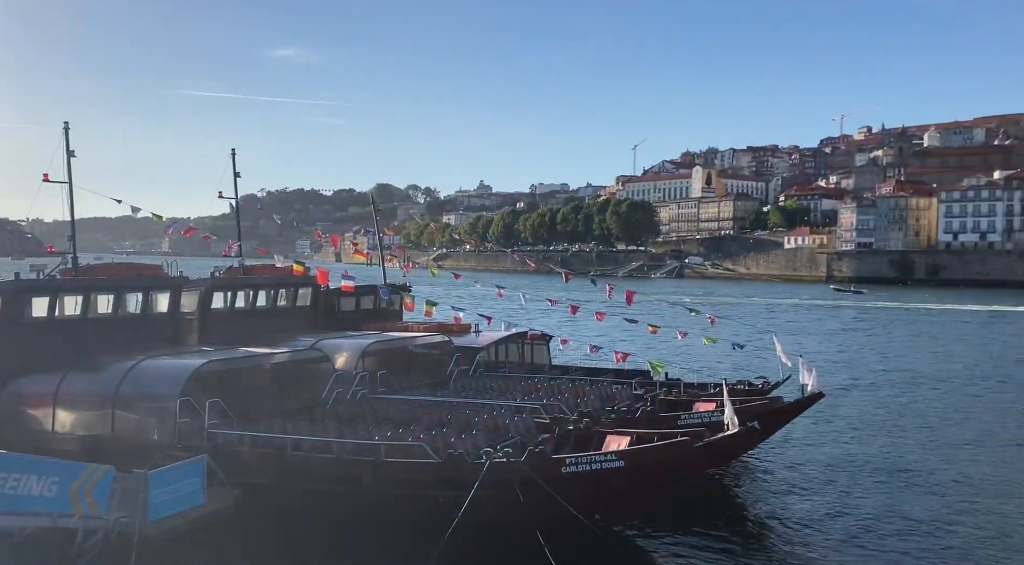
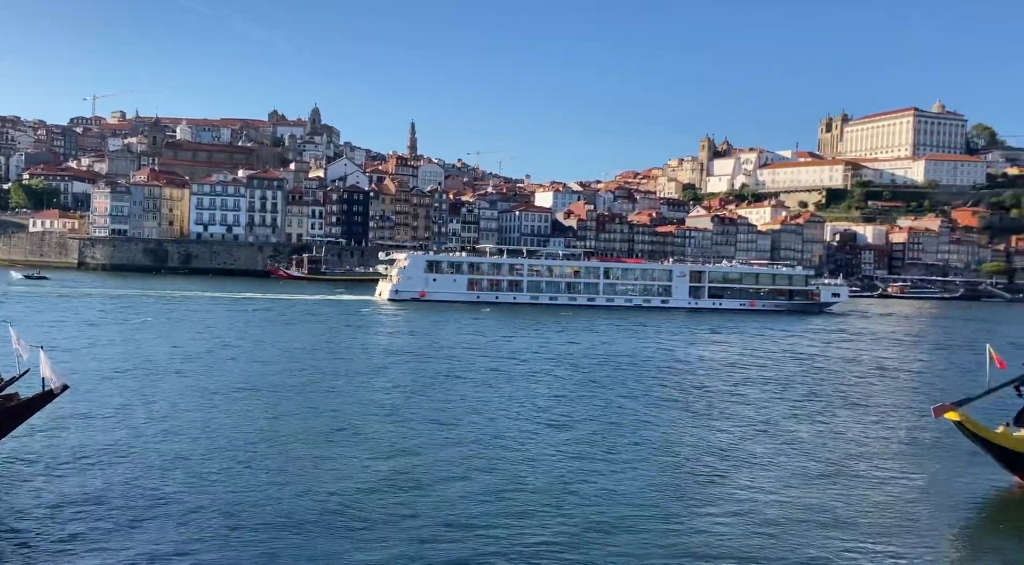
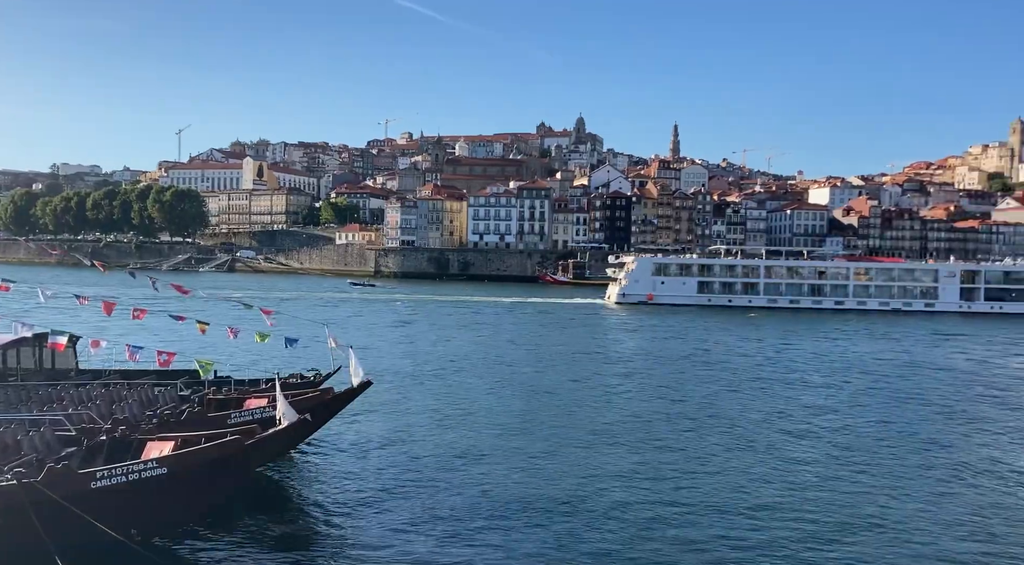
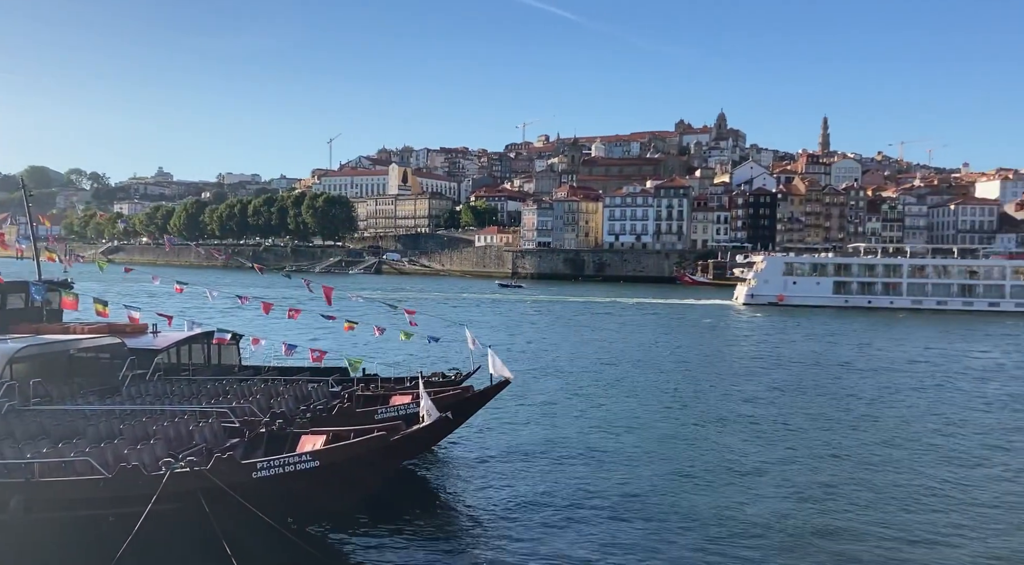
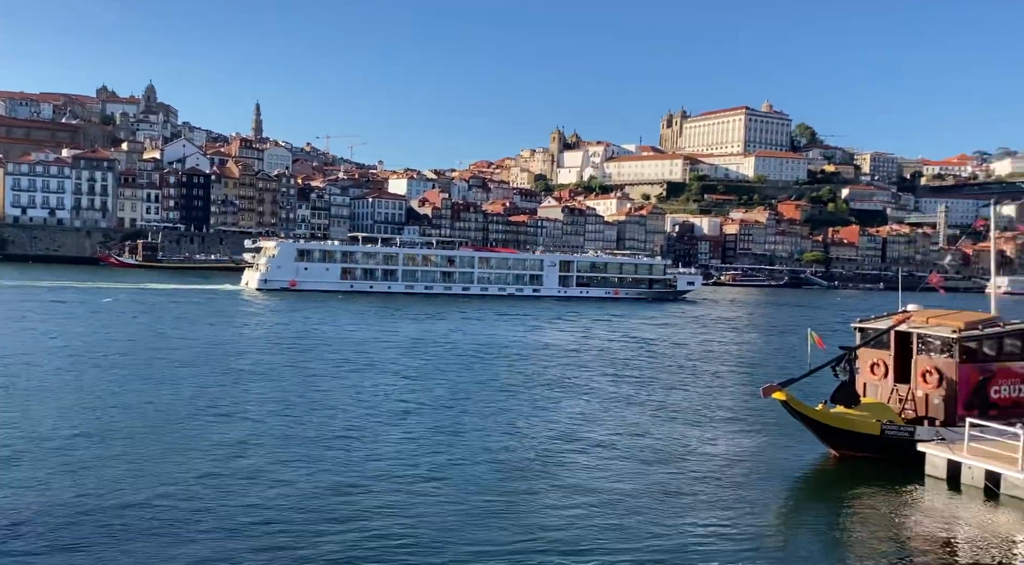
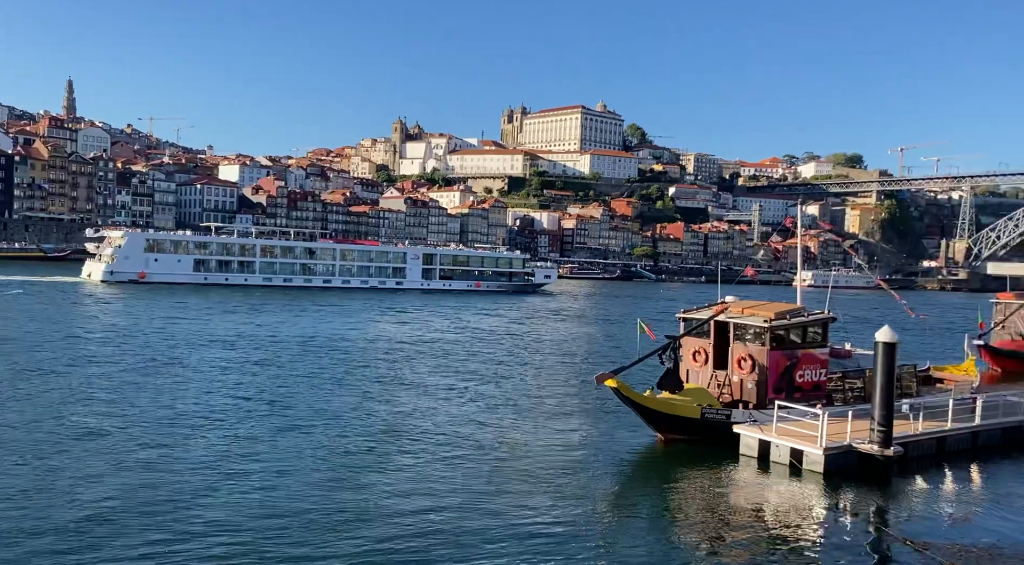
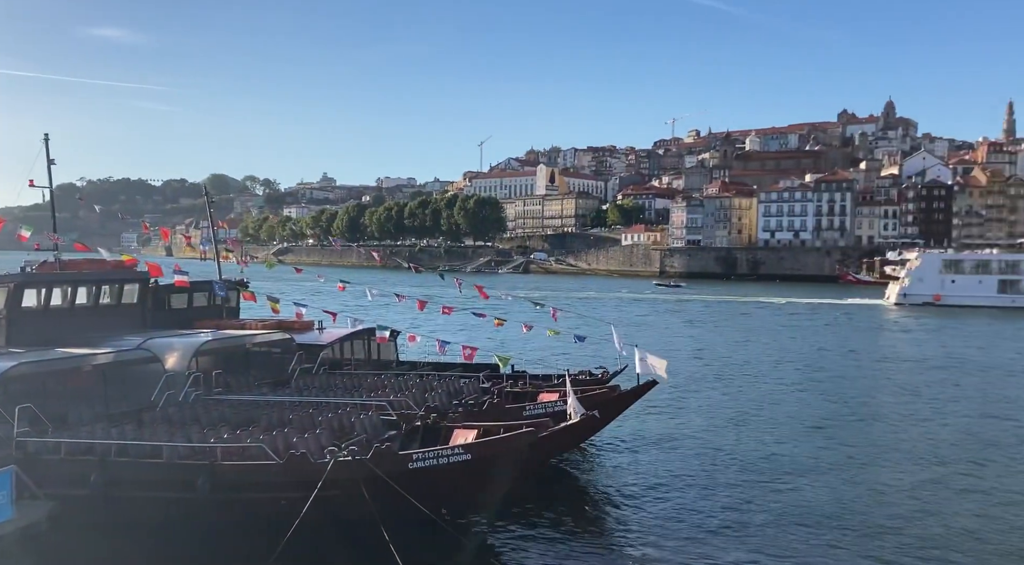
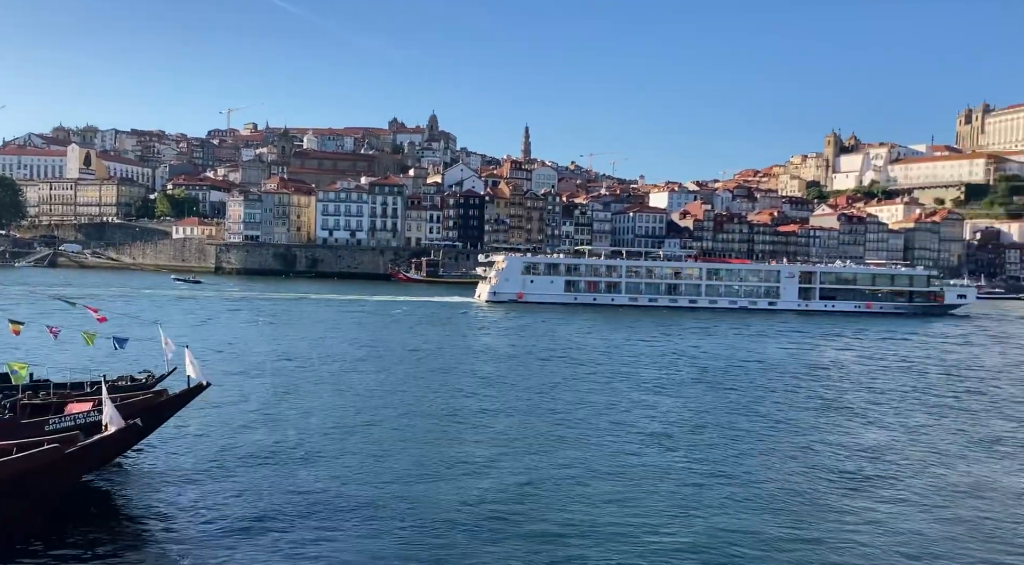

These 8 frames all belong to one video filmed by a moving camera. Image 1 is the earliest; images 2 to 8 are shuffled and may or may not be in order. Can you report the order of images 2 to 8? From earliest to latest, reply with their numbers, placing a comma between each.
7, 4, 3, 8, 2, 5, 6
